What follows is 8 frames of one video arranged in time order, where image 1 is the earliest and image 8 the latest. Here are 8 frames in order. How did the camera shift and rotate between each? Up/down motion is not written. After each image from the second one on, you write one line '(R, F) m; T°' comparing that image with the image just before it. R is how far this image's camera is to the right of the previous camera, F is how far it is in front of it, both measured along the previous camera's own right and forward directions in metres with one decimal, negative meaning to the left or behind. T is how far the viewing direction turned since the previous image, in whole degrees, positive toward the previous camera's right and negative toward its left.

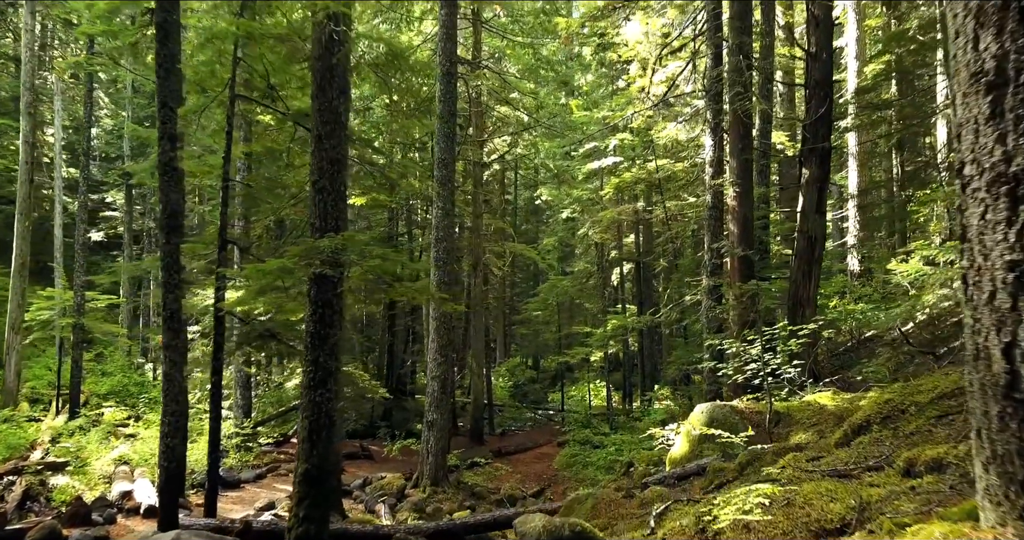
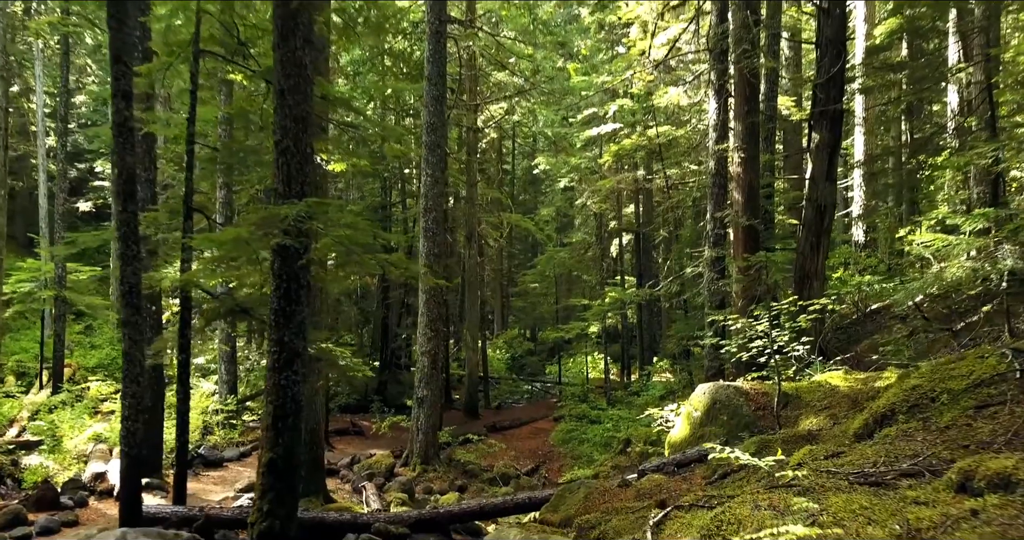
(+0.1, +0.5) m; 0°
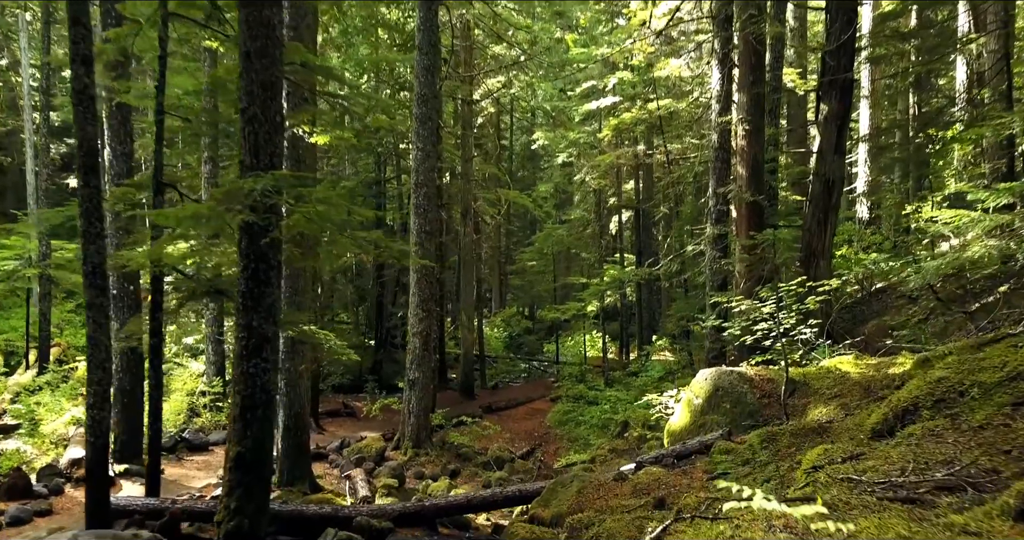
(+0.1, +0.4) m; 0°
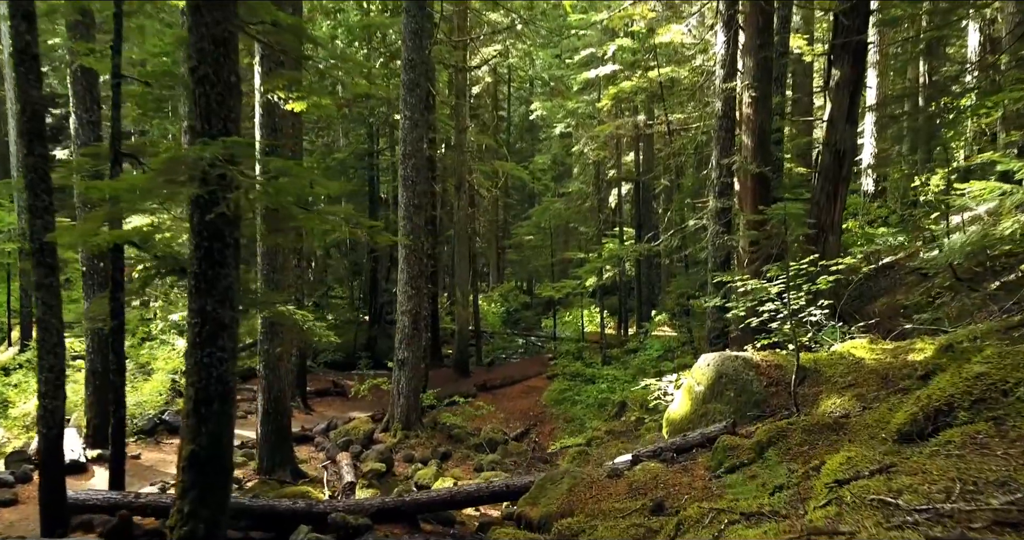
(+0.1, +0.5) m; 0°
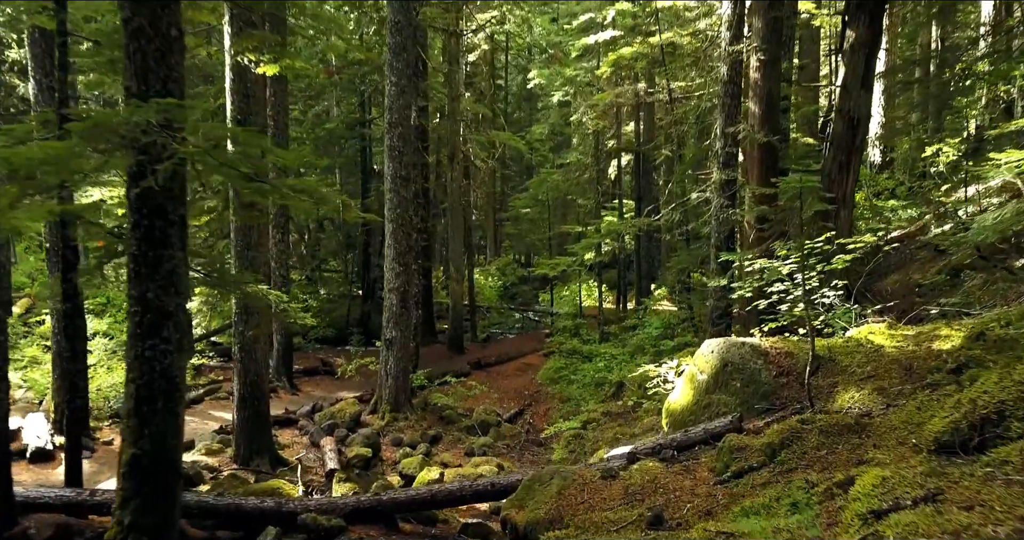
(+0.1, +0.5) m; 0°
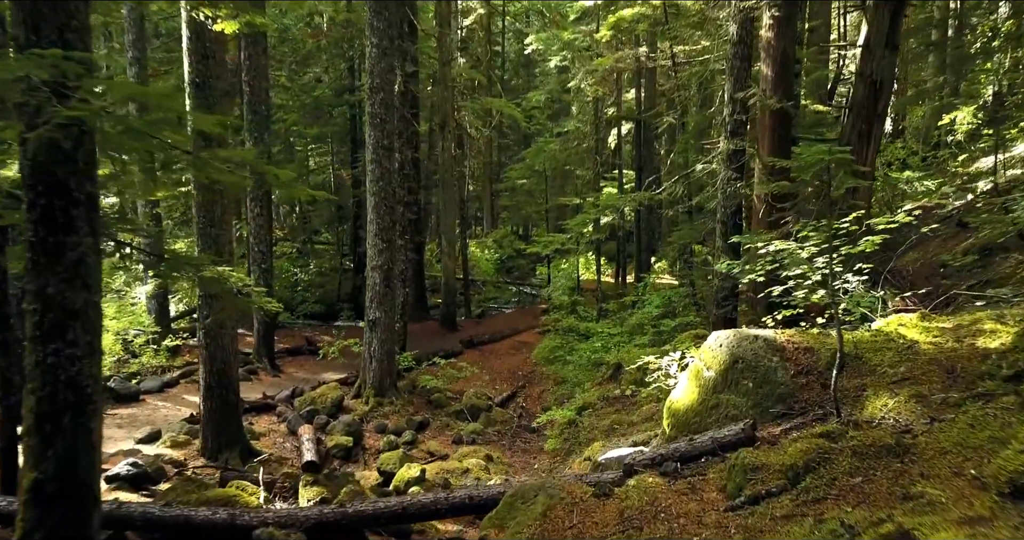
(+0.1, +0.6) m; 0°
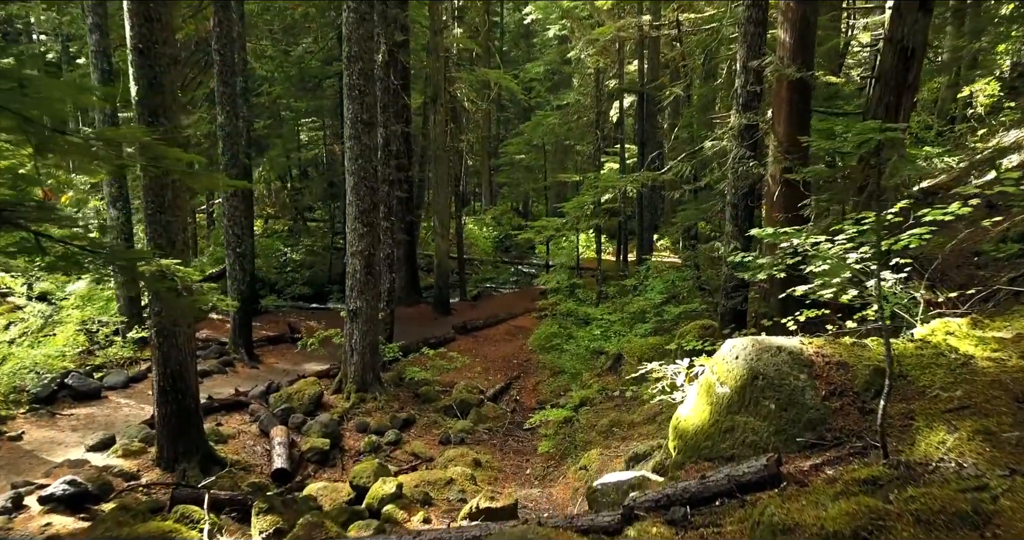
(+0.1, +0.7) m; 0°
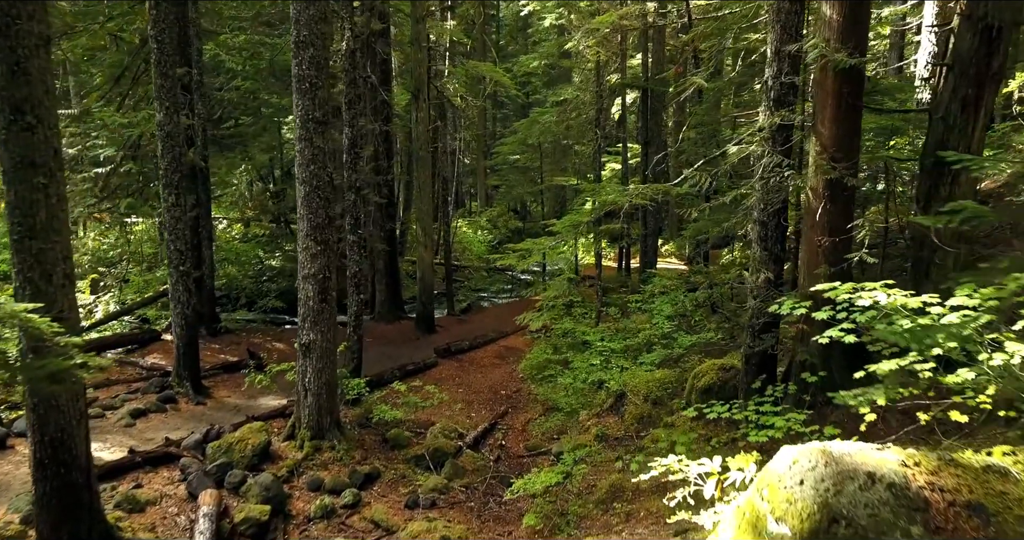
(+0.2, +1.4) m; 0°
